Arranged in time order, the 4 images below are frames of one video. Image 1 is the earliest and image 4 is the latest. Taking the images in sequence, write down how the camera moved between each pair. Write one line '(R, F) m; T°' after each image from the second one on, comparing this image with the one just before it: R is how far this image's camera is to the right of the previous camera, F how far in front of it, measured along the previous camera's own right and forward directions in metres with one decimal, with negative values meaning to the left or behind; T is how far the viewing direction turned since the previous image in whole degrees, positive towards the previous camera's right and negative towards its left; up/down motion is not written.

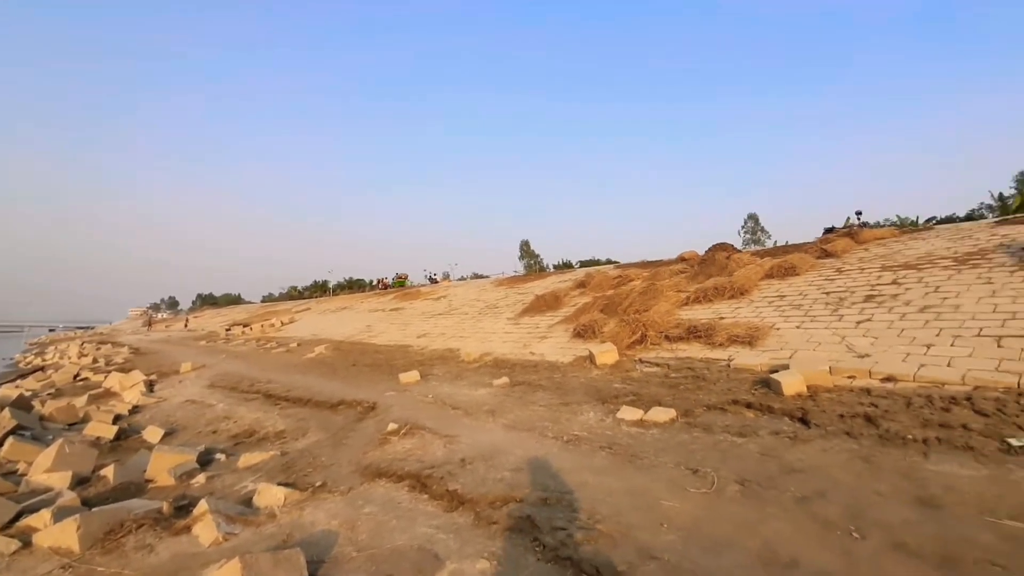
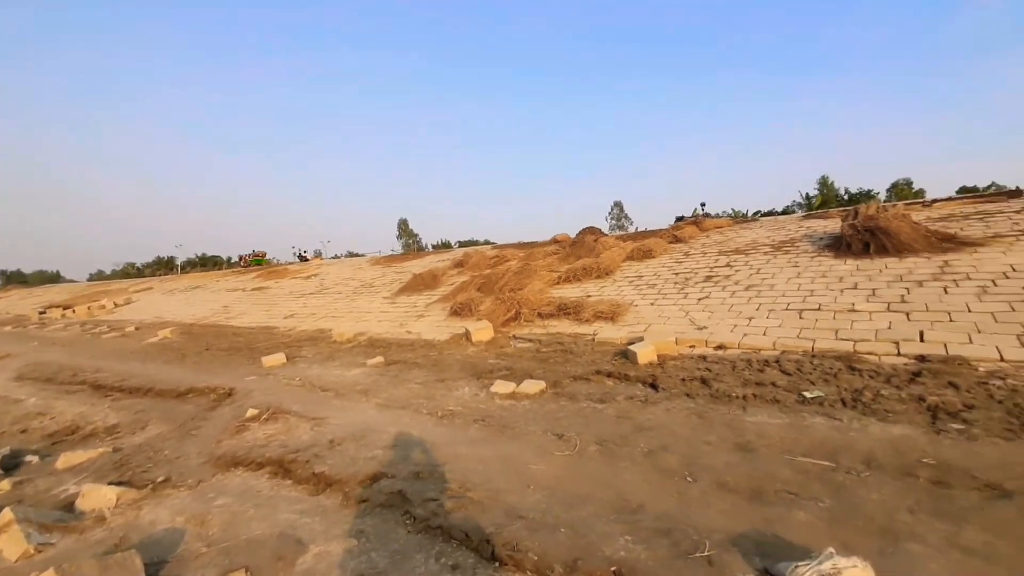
(0.0, 0.0) m; +14°
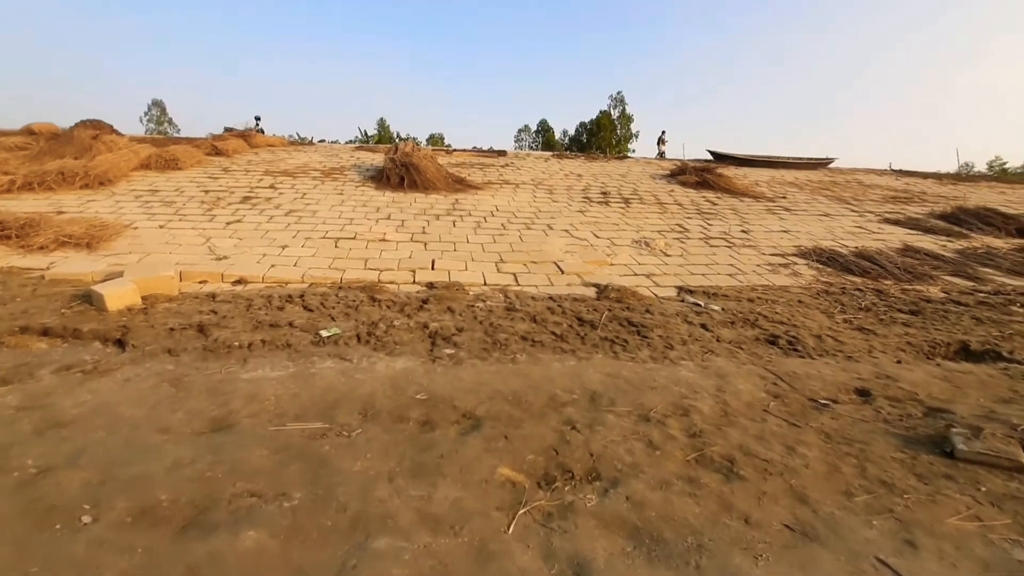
(+0.8, +0.7) m; +47°
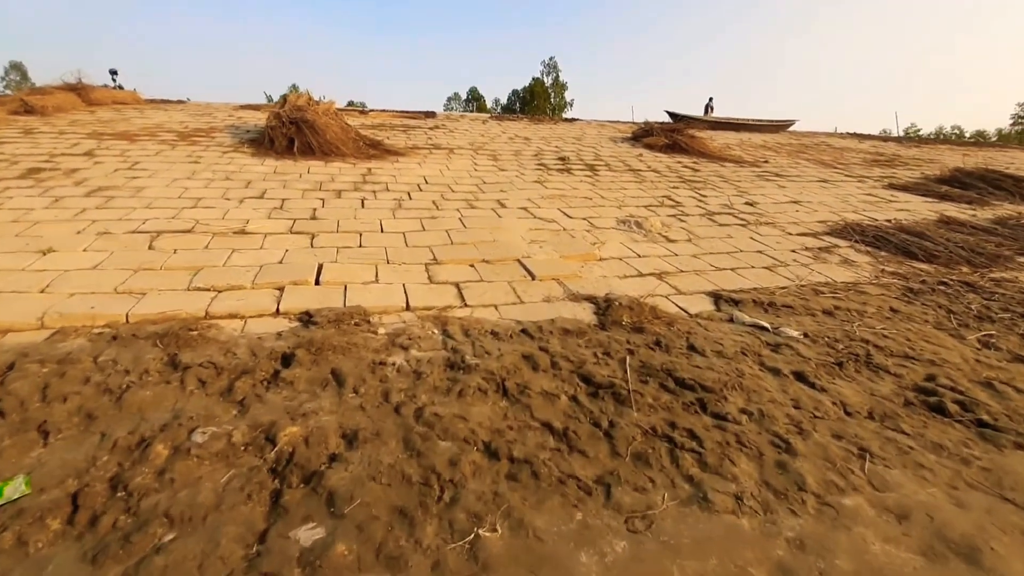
(0.0, +2.2) m; +7°
